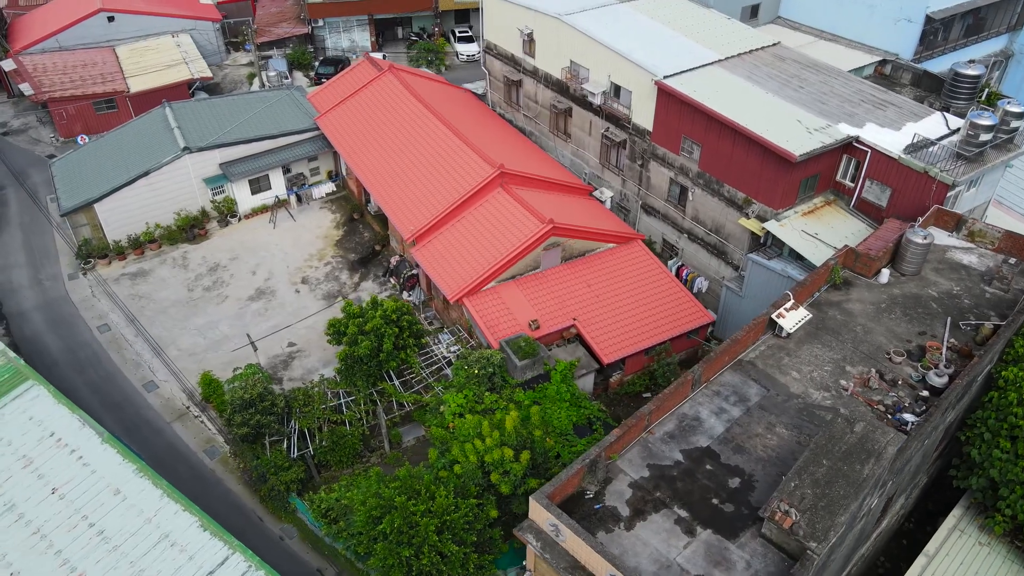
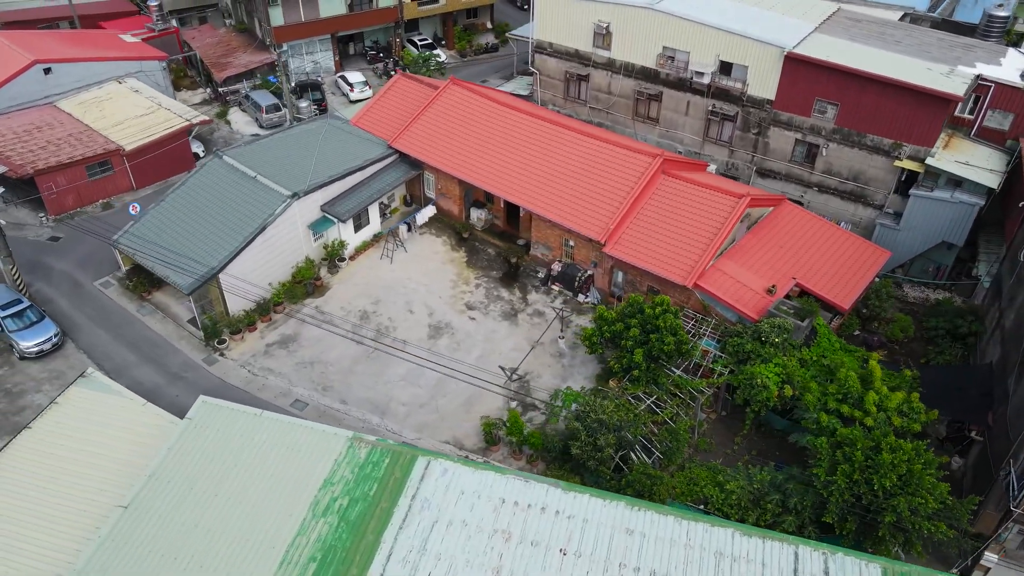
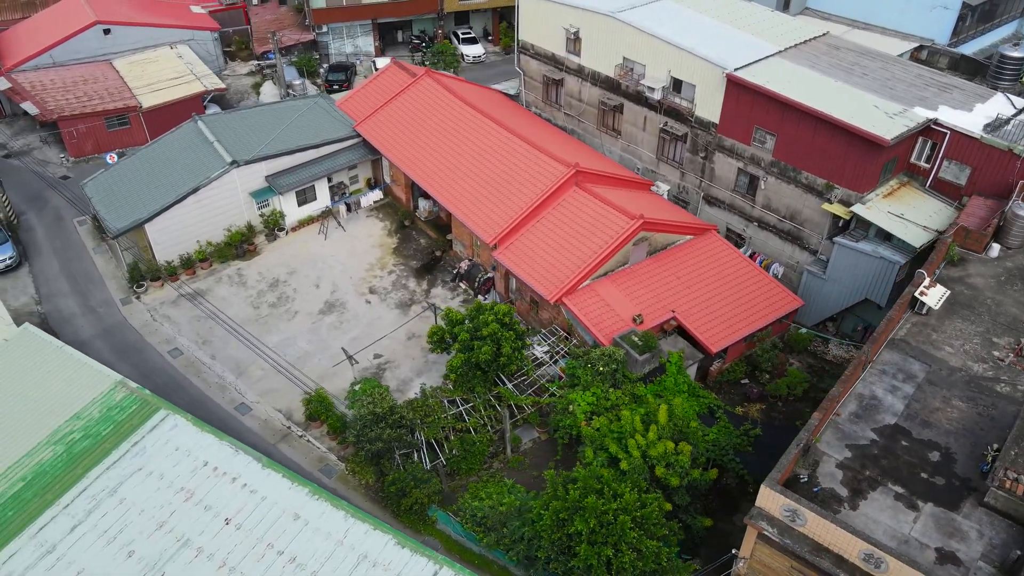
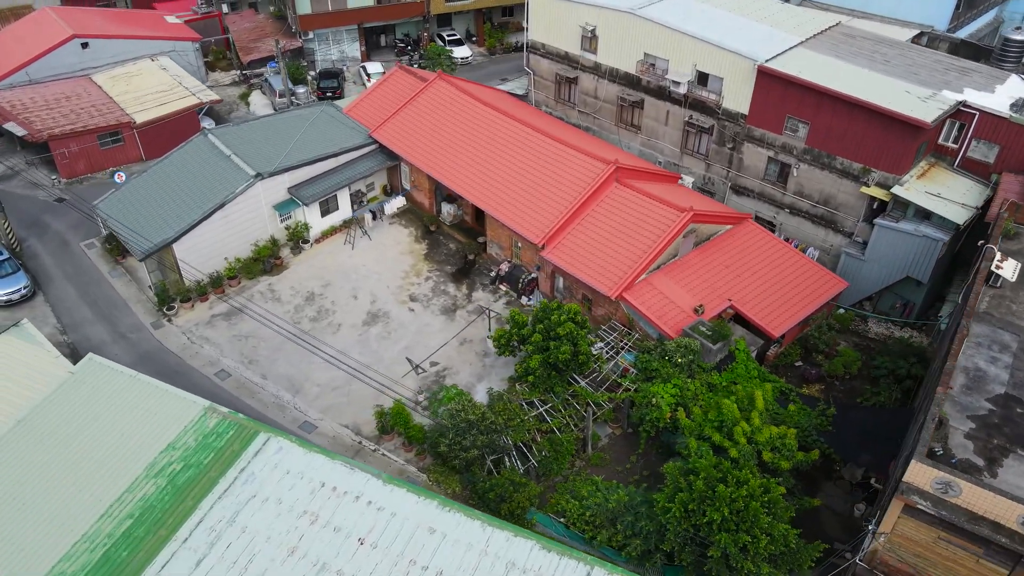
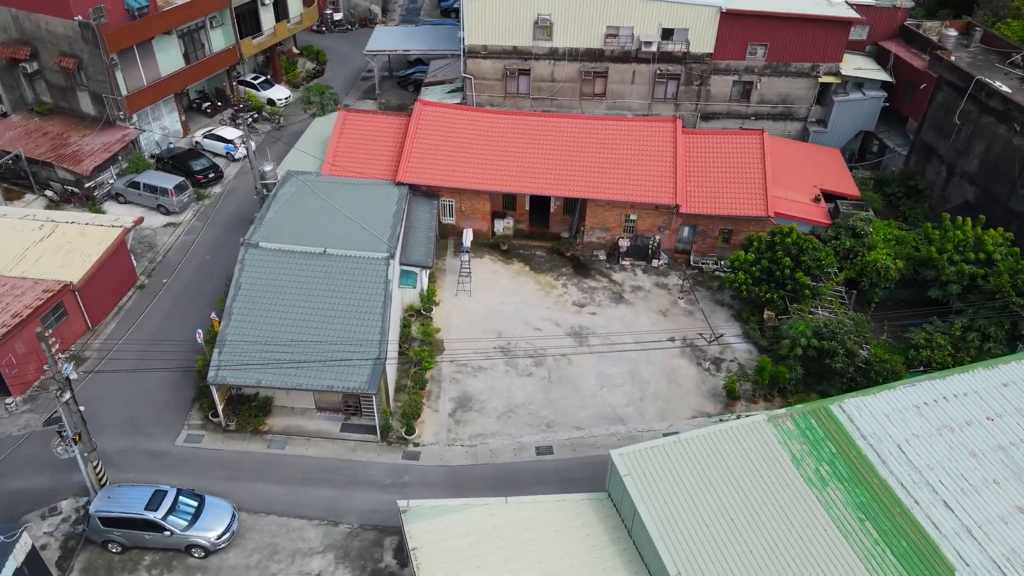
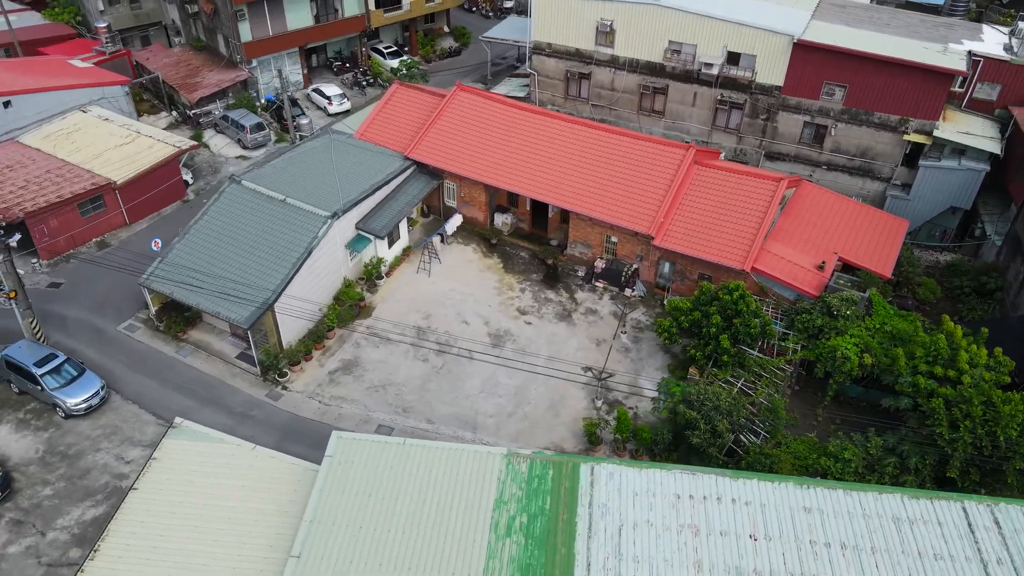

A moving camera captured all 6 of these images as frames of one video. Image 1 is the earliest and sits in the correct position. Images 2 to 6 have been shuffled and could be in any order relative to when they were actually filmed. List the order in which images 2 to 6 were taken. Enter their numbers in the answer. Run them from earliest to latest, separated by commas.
3, 4, 2, 6, 5
